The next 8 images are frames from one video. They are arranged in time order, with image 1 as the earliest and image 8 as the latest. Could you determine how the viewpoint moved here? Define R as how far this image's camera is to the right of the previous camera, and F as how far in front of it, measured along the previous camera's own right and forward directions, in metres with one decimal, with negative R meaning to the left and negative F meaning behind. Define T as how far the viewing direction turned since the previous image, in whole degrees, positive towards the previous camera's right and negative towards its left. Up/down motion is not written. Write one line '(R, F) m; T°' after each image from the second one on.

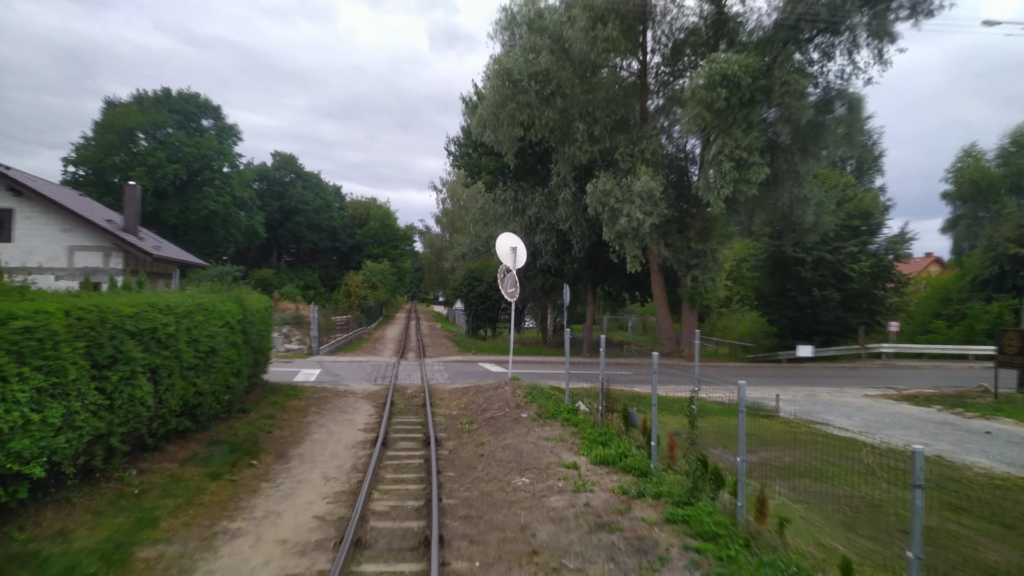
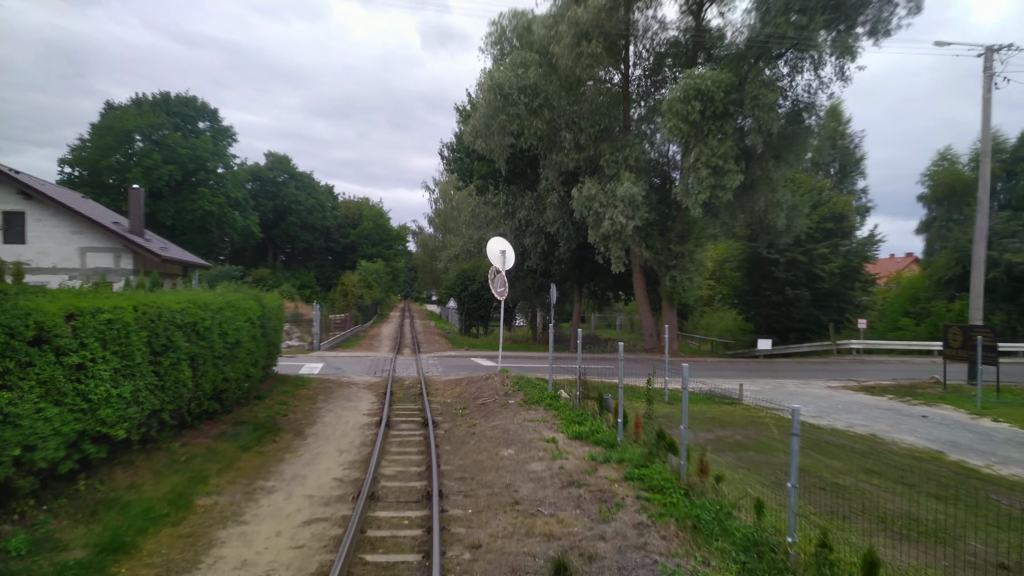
(+0.1, -1.4) m; +1°
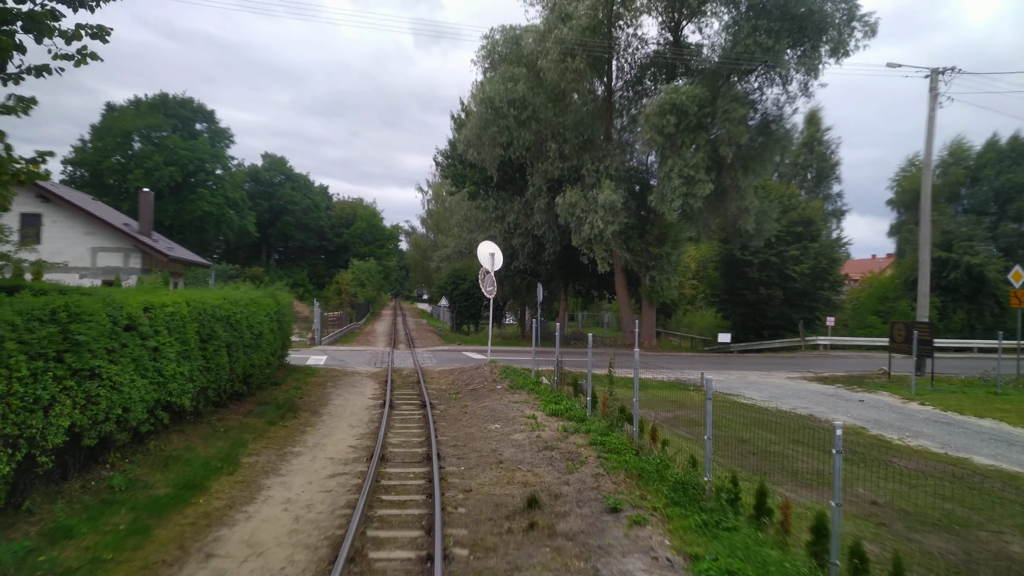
(+0.1, -1.7) m; +1°
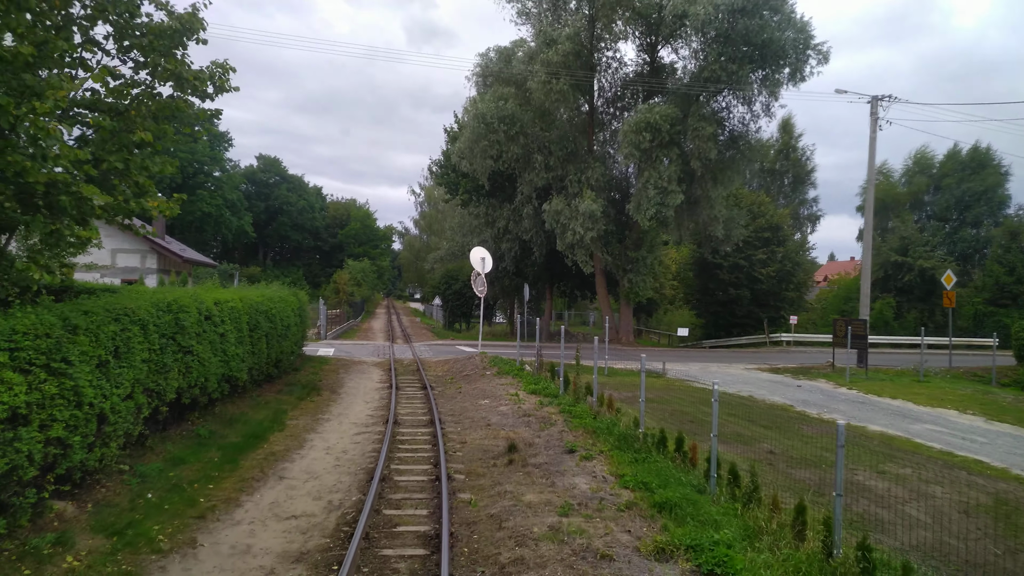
(+0.1, -2.5) m; +1°
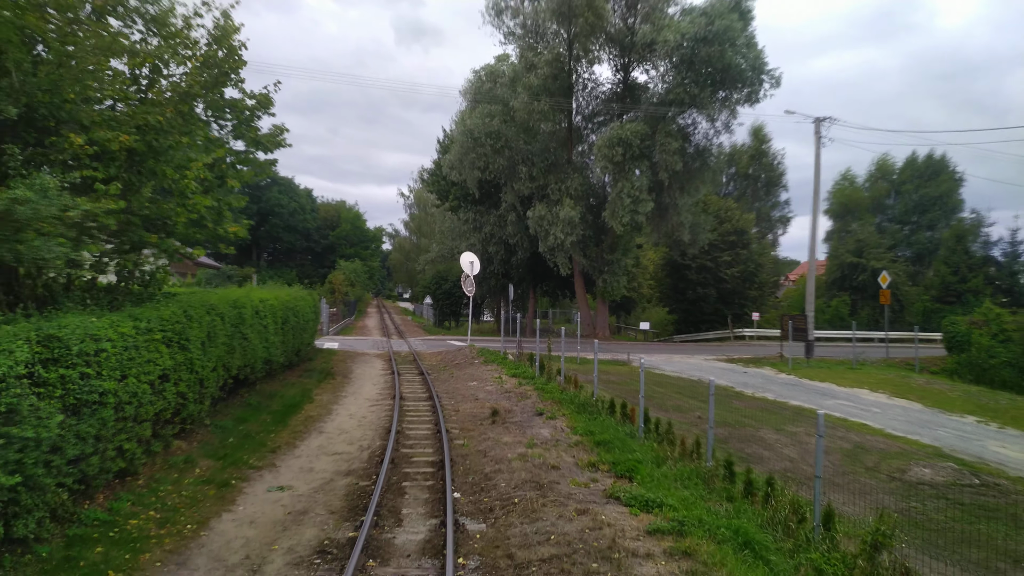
(+0.1, -2.8) m; +1°
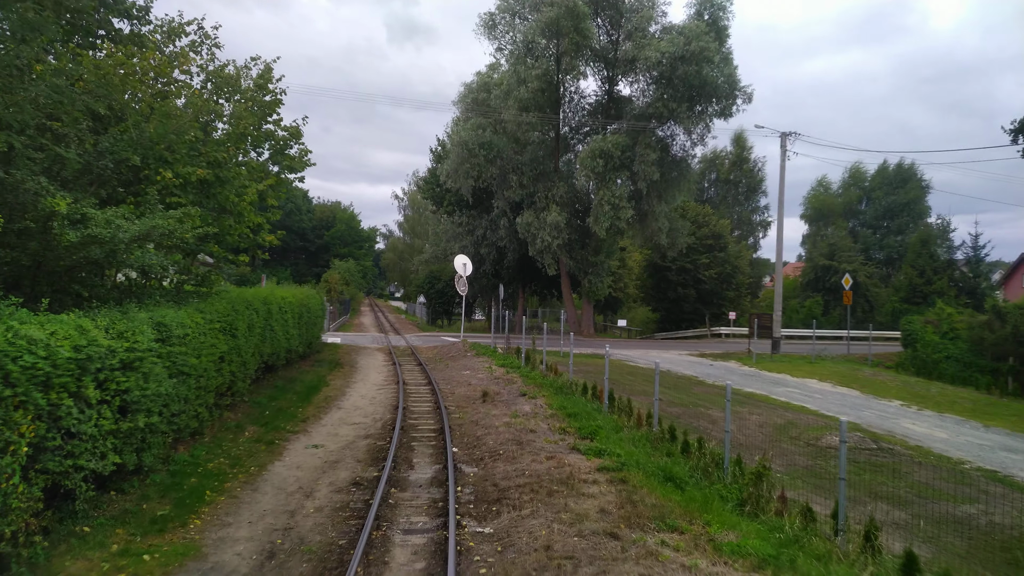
(+0.1, -2.1) m; +1°
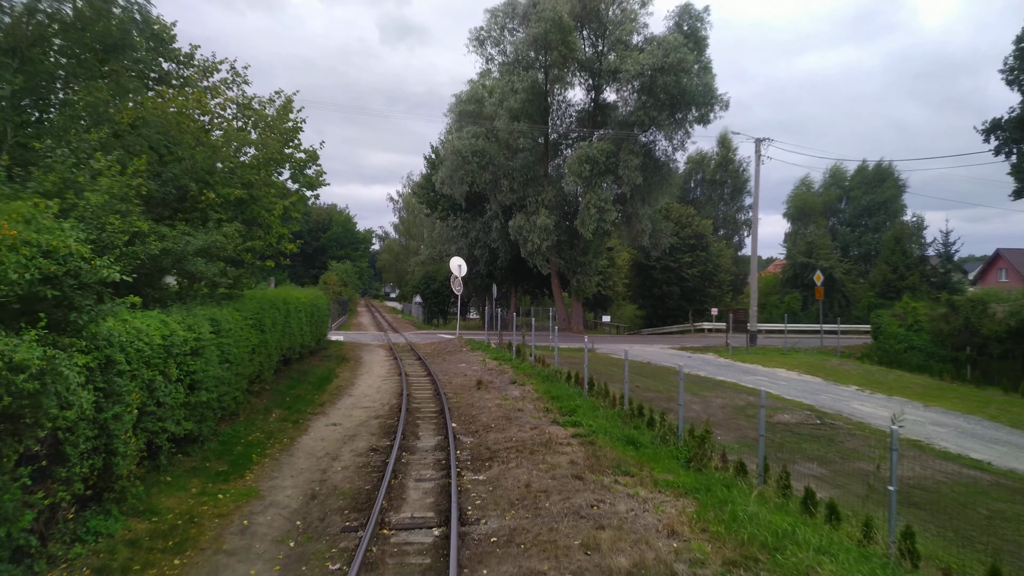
(+0.1, -1.8) m; 0°
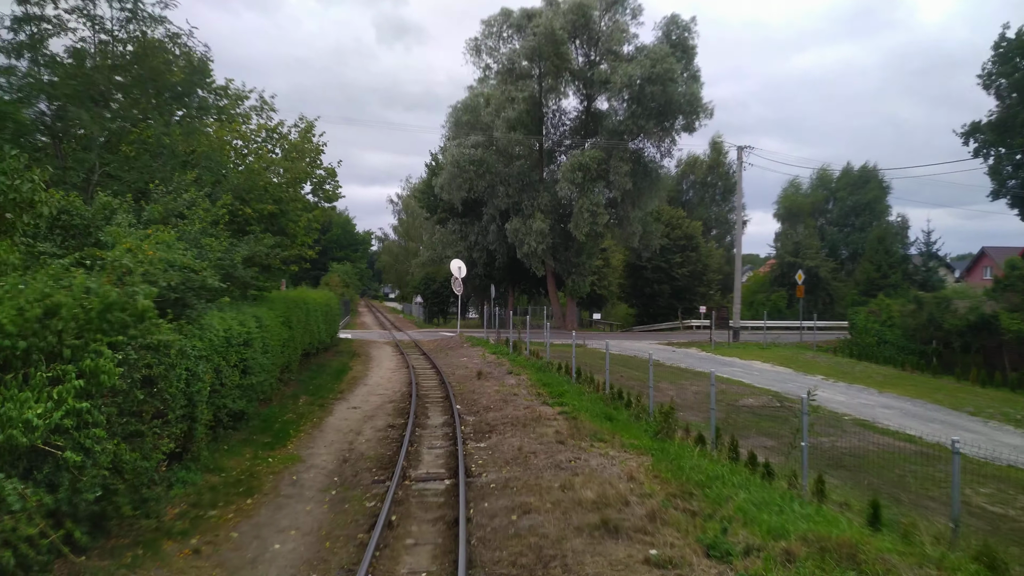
(0.0, -1.8) m; 0°
